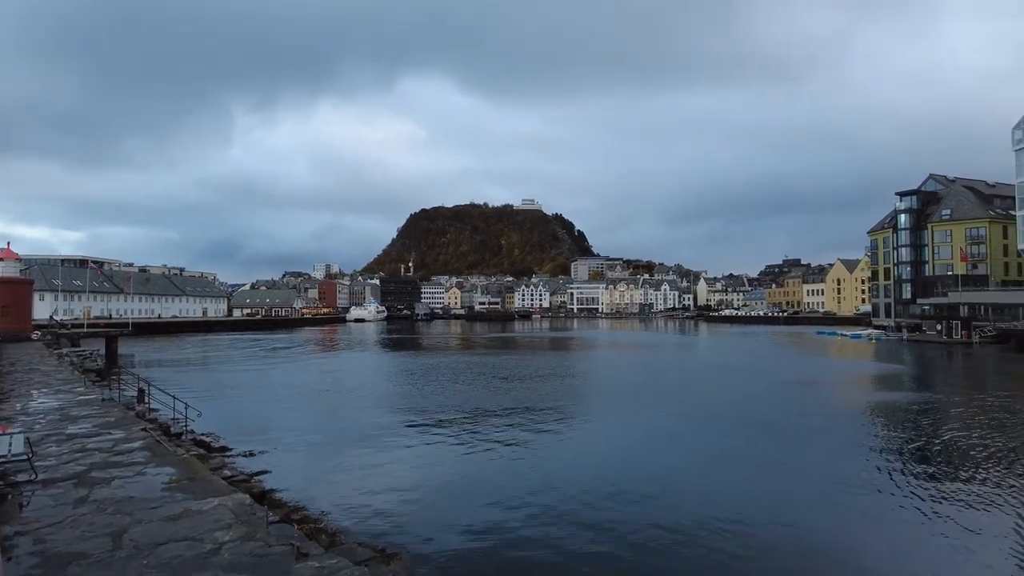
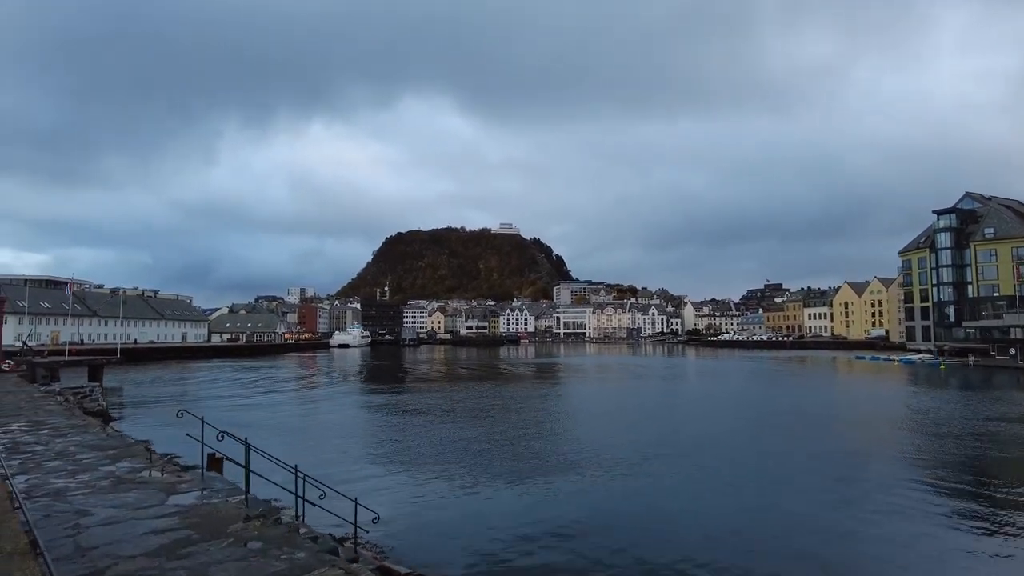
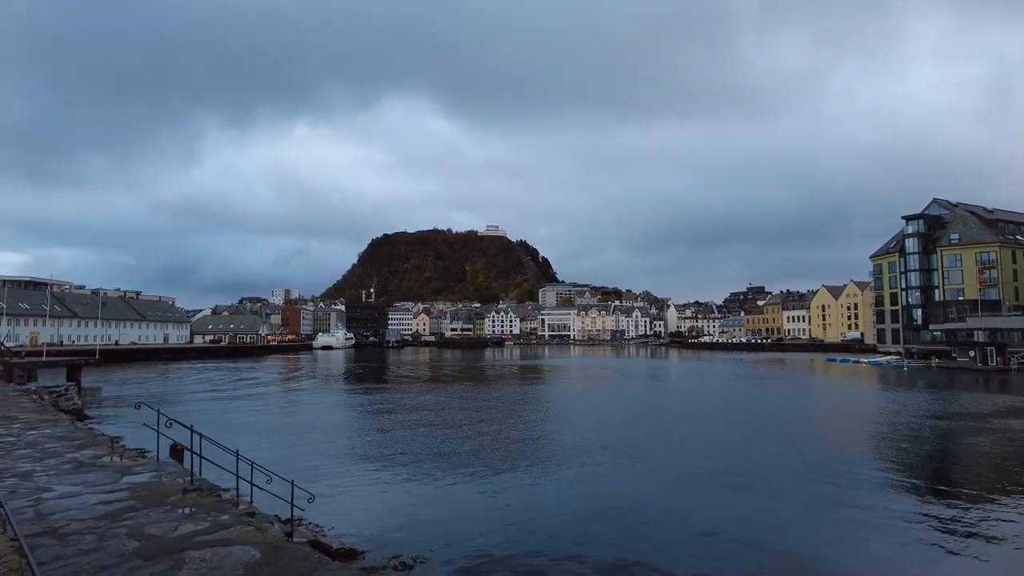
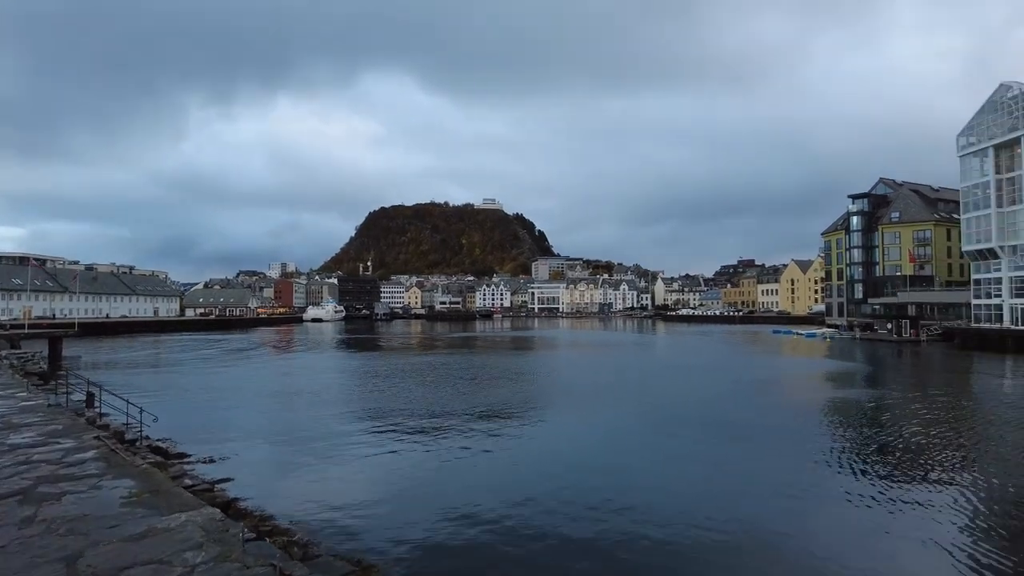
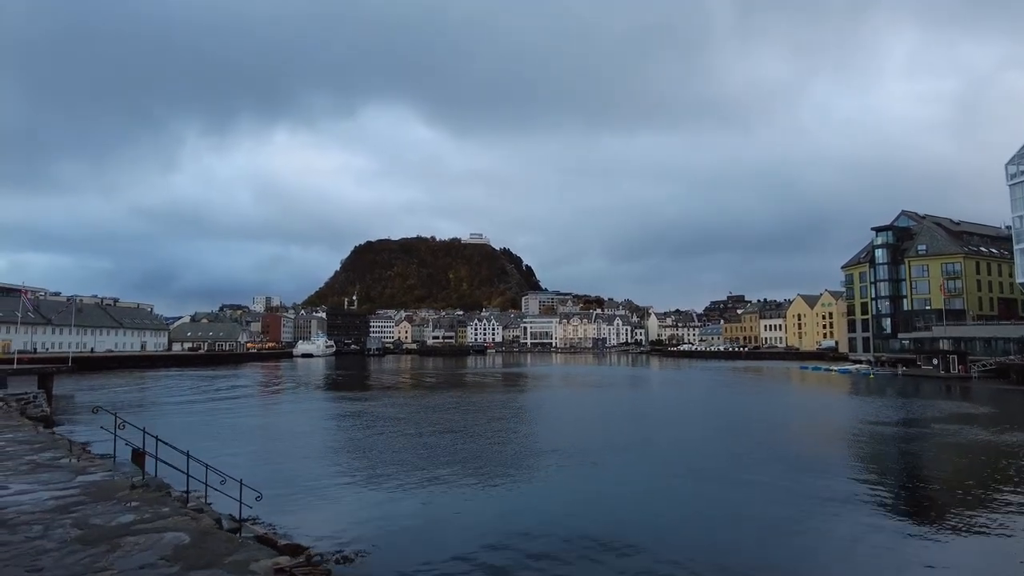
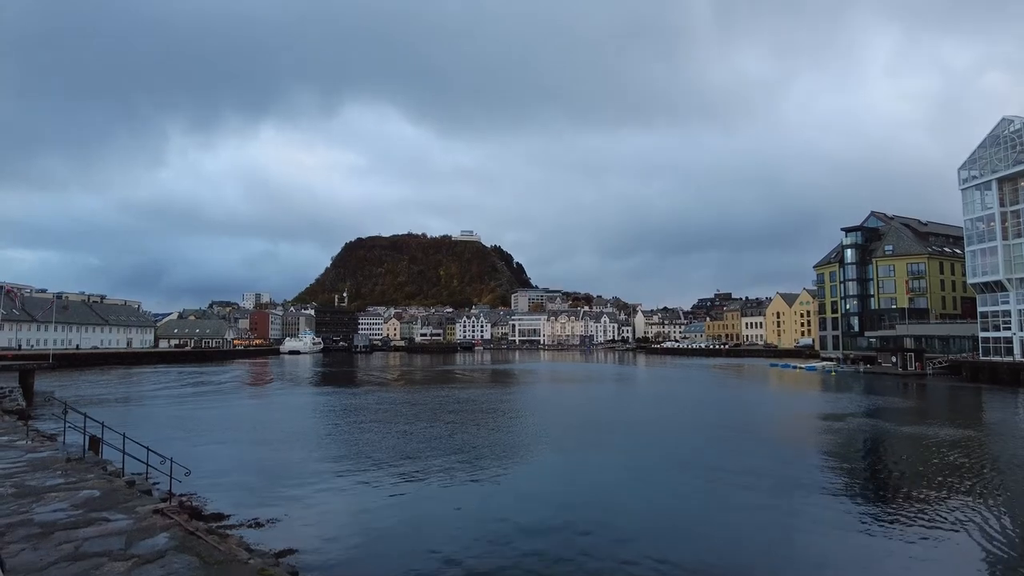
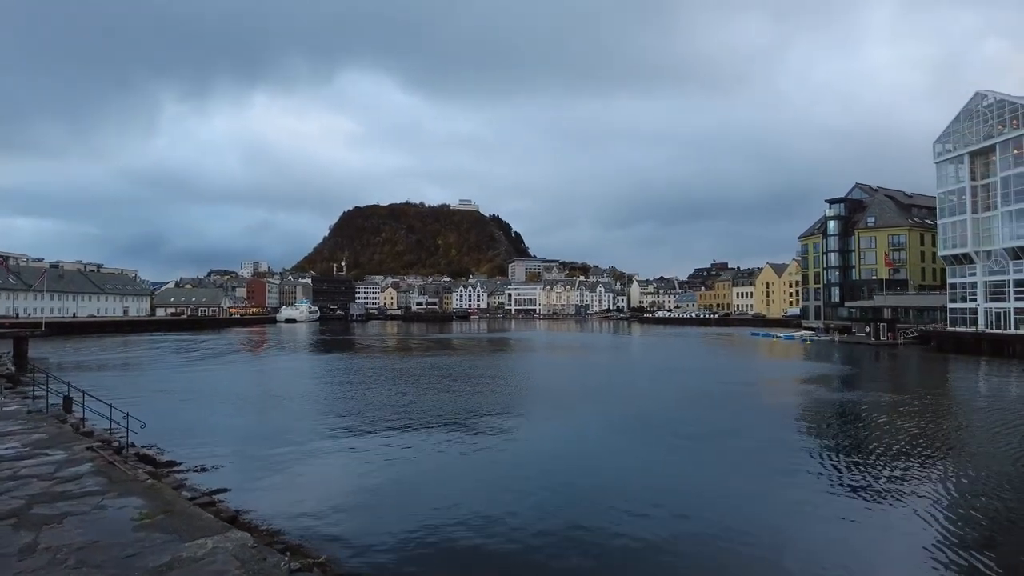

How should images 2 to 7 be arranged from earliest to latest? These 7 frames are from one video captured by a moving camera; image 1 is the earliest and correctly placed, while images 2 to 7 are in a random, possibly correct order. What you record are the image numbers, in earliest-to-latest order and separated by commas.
4, 7, 6, 5, 3, 2
